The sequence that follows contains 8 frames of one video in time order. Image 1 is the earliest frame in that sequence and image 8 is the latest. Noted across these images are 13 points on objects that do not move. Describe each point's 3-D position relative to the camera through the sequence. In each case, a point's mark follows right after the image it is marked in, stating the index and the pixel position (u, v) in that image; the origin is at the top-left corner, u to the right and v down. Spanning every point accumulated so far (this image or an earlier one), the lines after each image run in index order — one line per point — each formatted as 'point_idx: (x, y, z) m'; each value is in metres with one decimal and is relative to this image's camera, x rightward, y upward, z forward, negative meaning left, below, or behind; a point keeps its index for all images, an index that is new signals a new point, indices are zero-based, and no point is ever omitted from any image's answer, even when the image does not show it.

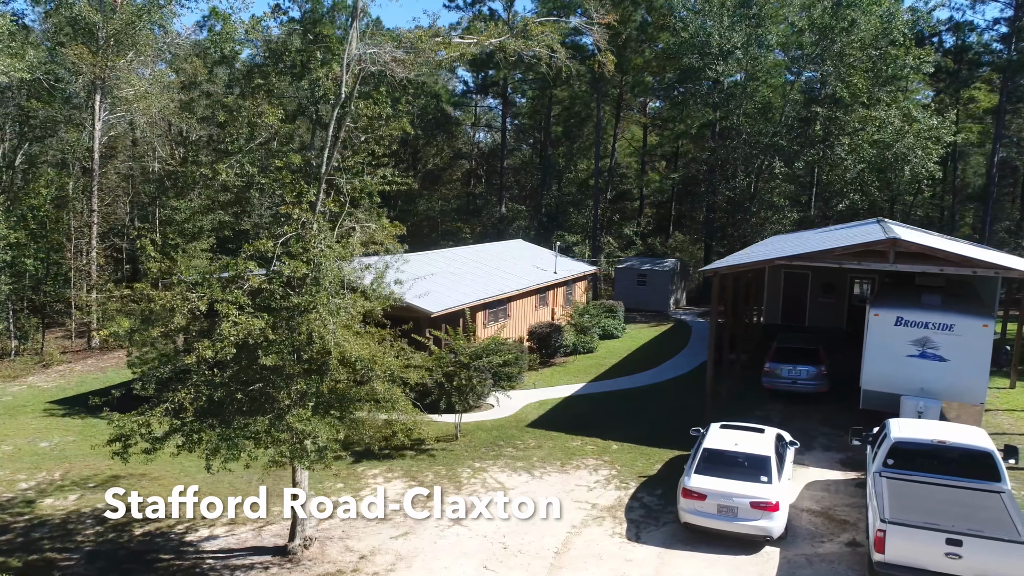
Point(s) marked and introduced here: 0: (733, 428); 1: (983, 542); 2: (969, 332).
0: (+3.5, -2.2, +10.8) m
1: (+5.0, -2.7, +7.3) m
2: (+8.4, -0.8, +12.7) m
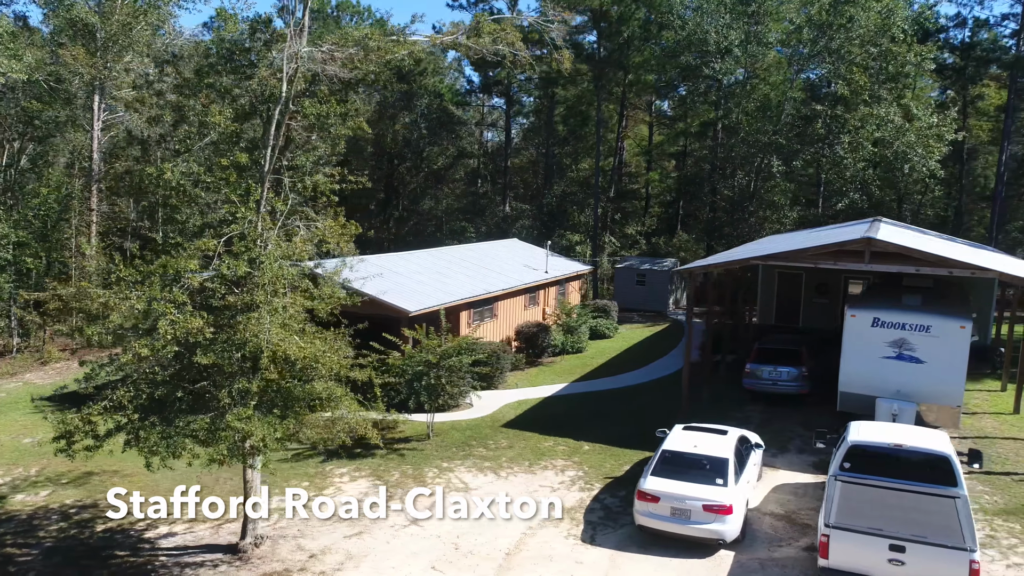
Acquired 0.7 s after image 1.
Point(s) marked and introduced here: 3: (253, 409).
0: (+2.9, -2.2, +10.7) m
1: (+4.3, -2.7, +7.1) m
2: (+7.8, -0.8, +12.4) m
3: (-2.9, -1.4, +7.8) m
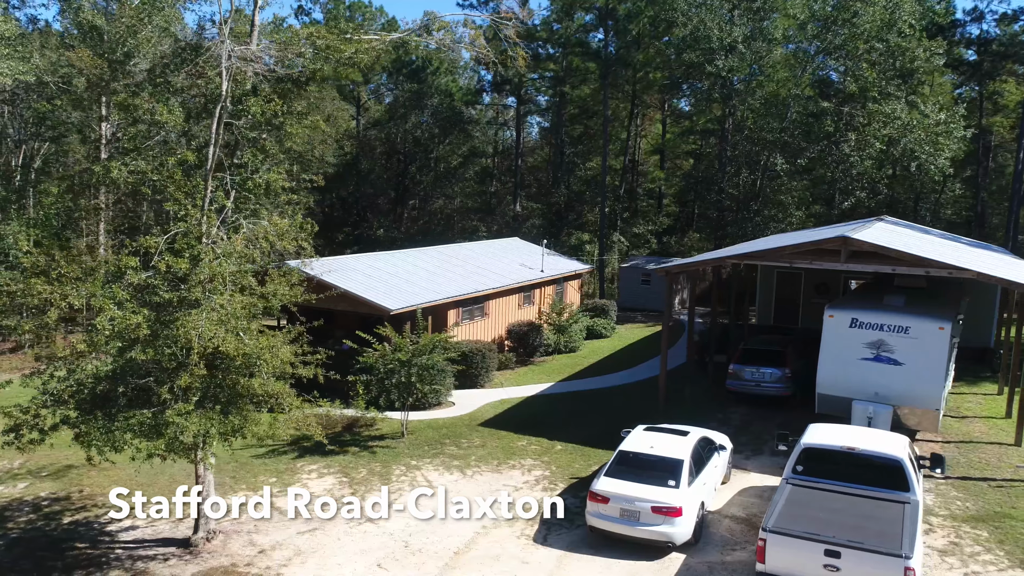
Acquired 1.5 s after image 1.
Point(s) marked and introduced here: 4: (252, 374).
0: (+2.2, -2.2, +10.6) m
1: (+3.5, -2.7, +7.0) m
2: (+7.2, -0.8, +12.1) m
3: (-3.6, -1.3, +7.9) m
4: (-3.1, -1.0, +8.3) m
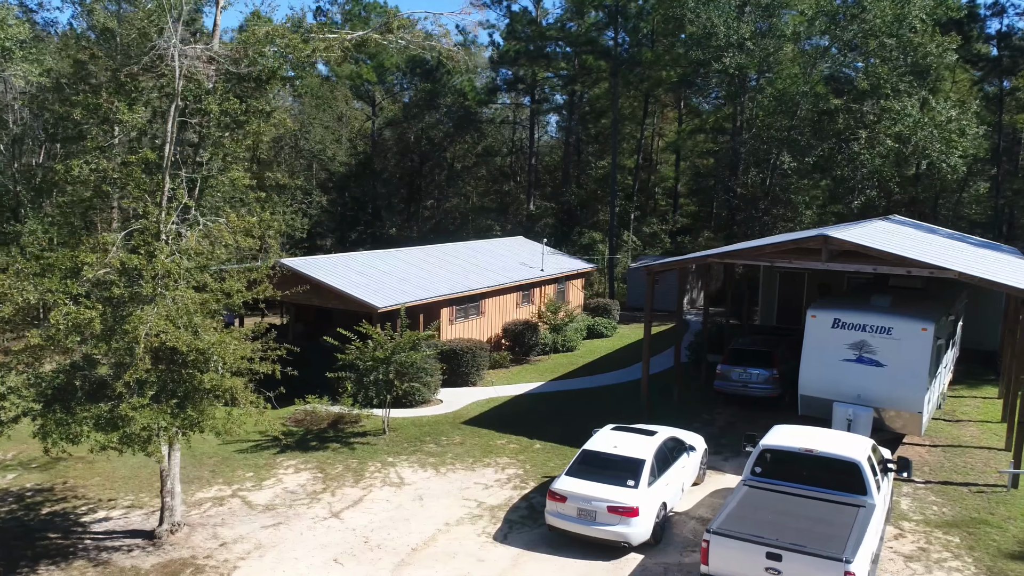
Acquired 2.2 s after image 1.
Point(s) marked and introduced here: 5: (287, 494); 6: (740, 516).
0: (+1.7, -2.2, +10.5) m
1: (+2.9, -2.7, +6.8) m
2: (+6.8, -0.8, +11.9) m
3: (-4.2, -1.3, +8.0) m
4: (-3.7, -1.0, +8.4) m
5: (-3.7, -3.3, +11.2) m
6: (+2.5, -2.5, +7.7) m
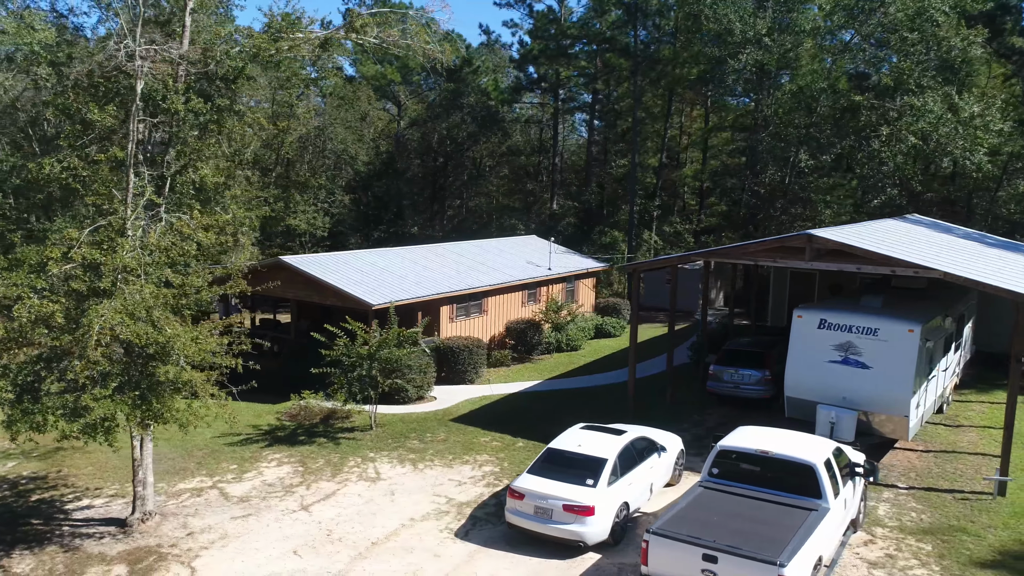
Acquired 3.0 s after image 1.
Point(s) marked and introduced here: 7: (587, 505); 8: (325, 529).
0: (+1.2, -2.1, +10.4) m
1: (+2.2, -2.6, +6.7) m
2: (+6.4, -0.8, +11.5) m
3: (-4.8, -1.2, +8.2) m
4: (-4.3, -0.9, +8.6) m
5: (-4.1, -3.3, +11.4) m
6: (+1.9, -2.5, +7.6) m
7: (+0.9, -2.8, +8.8) m
8: (-2.6, -3.4, +9.8) m
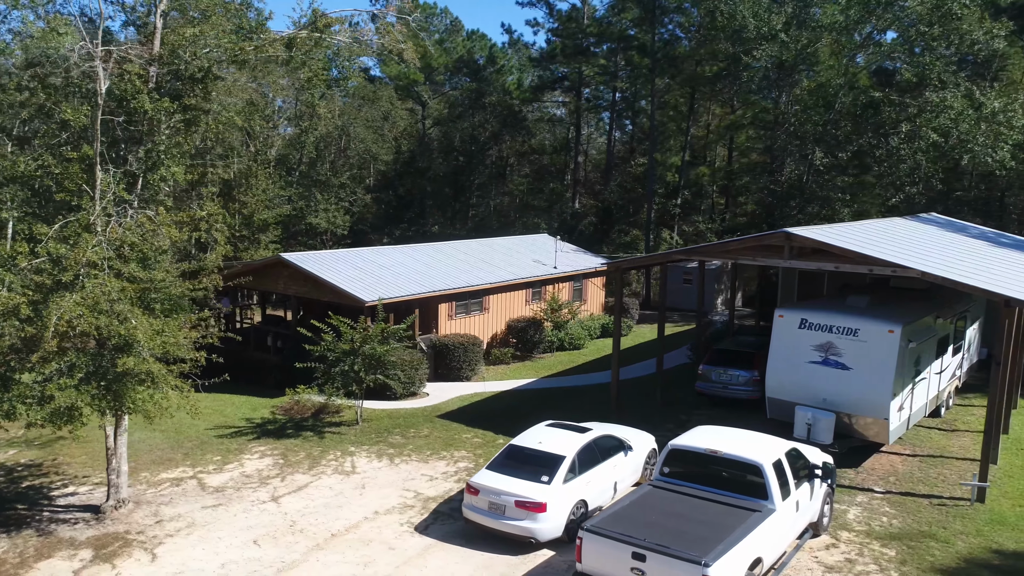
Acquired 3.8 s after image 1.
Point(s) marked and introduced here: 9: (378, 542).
0: (+0.7, -2.1, +10.4) m
1: (+1.5, -2.6, +6.6) m
2: (+5.9, -0.8, +11.3) m
3: (-5.4, -1.1, +8.5) m
4: (-4.9, -0.8, +8.9) m
5: (-4.6, -3.2, +11.7) m
6: (+1.2, -2.5, +7.6) m
7: (+0.3, -2.7, +8.8) m
8: (-3.2, -3.3, +10.0) m
9: (-1.8, -3.4, +9.3) m
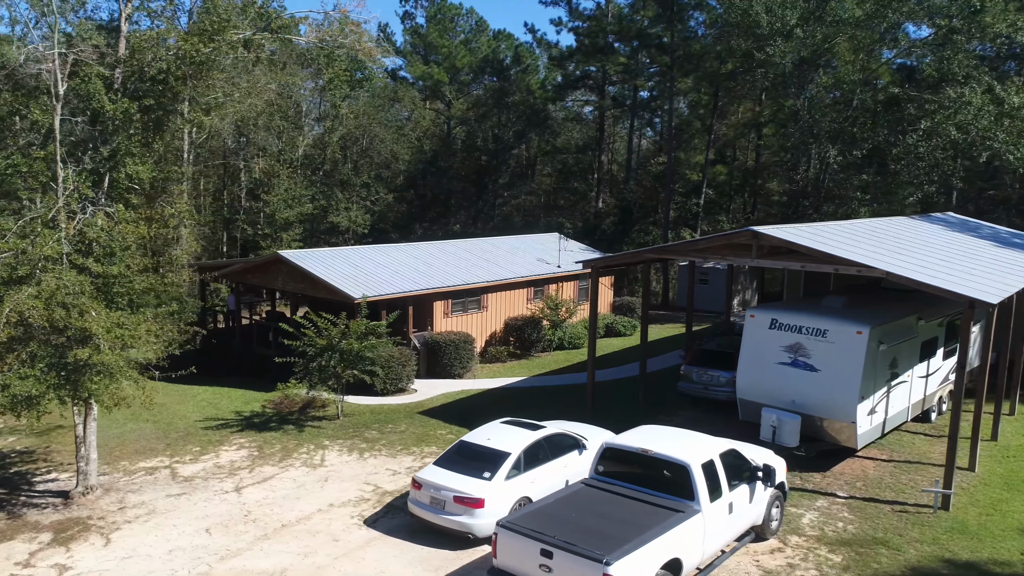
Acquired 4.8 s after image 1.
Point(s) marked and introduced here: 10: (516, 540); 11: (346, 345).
0: (0.0, -2.1, +10.4) m
1: (+0.6, -2.6, +6.6) m
2: (+5.2, -0.8, +11.0) m
3: (-6.2, -1.1, +8.9) m
4: (-5.6, -0.8, +9.2) m
5: (-5.2, -3.1, +12.0) m
6: (+0.4, -2.4, +7.6) m
7: (-0.5, -2.7, +8.8) m
8: (-3.9, -3.3, +10.2) m
9: (-2.6, -3.4, +9.4) m
10: (0.0, -2.6, +7.0) m
11: (-3.3, -1.2, +14.1) m
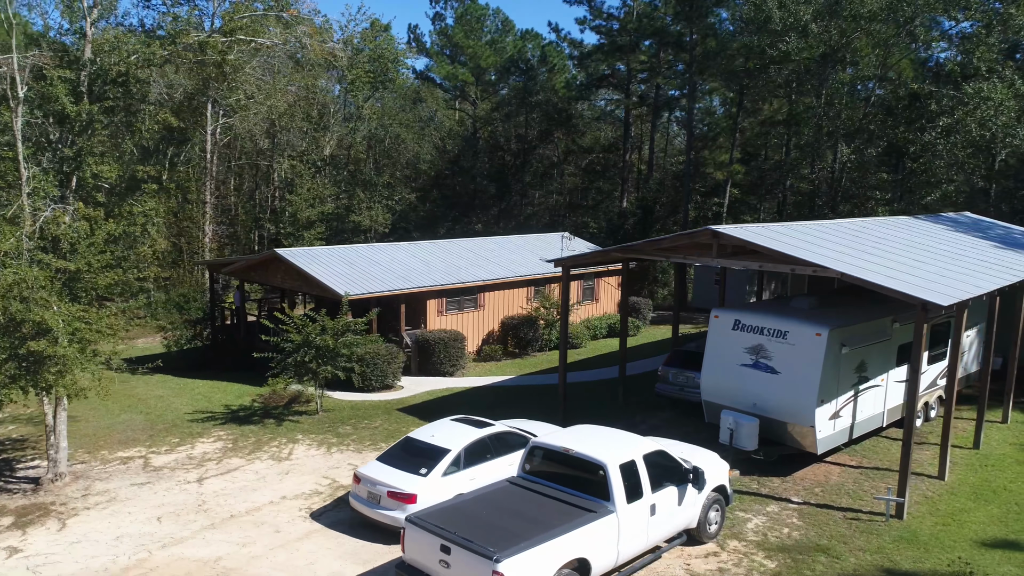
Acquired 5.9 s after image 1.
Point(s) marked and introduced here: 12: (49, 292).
0: (-0.8, -2.0, +10.5) m
1: (-0.4, -2.6, +6.7) m
2: (+4.5, -0.8, +10.7) m
3: (-7.1, -1.0, +9.3) m
4: (-6.5, -0.7, +9.6) m
5: (-5.9, -3.1, +12.4) m
6: (-0.6, -2.4, +7.6) m
7: (-1.3, -2.7, +8.9) m
8: (-4.7, -3.2, +10.5) m
9: (-3.4, -3.3, +9.7) m
10: (-0.9, -2.5, +7.1) m
11: (-3.9, -1.1, +14.3) m
12: (-6.5, -0.1, +9.8) m
